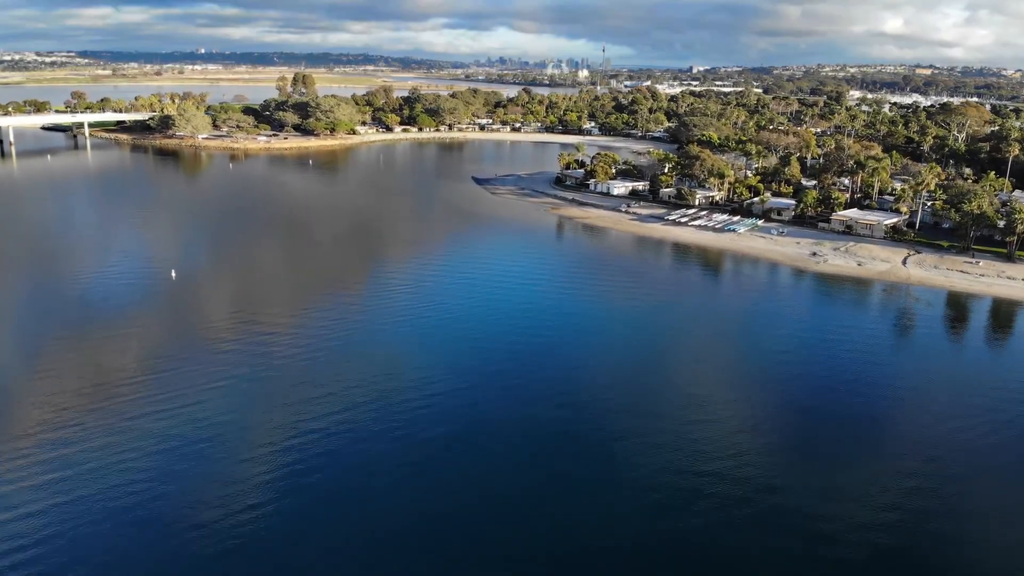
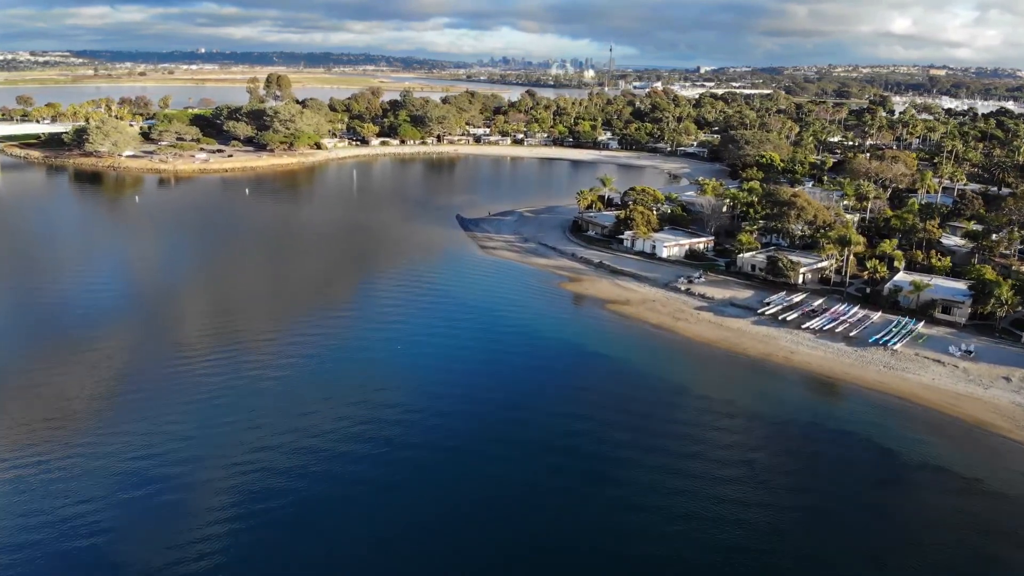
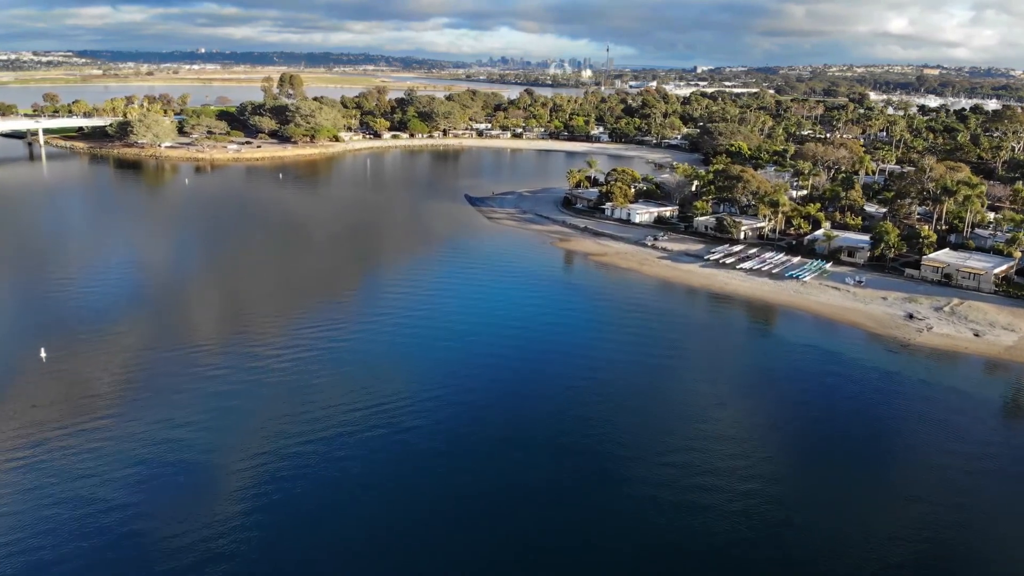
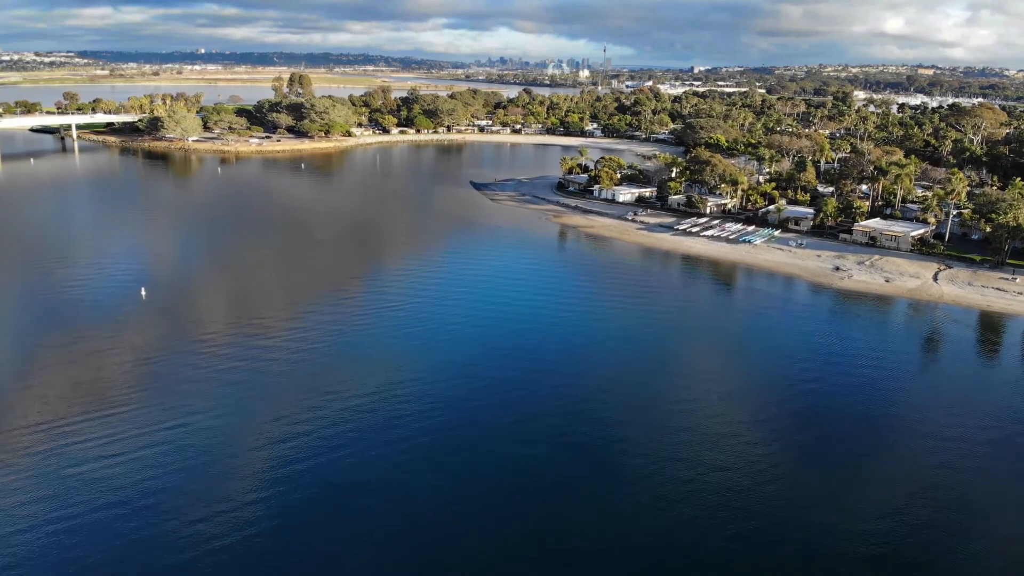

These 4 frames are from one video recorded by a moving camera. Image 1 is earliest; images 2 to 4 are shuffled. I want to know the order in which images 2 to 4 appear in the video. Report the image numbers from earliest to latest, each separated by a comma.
4, 3, 2
